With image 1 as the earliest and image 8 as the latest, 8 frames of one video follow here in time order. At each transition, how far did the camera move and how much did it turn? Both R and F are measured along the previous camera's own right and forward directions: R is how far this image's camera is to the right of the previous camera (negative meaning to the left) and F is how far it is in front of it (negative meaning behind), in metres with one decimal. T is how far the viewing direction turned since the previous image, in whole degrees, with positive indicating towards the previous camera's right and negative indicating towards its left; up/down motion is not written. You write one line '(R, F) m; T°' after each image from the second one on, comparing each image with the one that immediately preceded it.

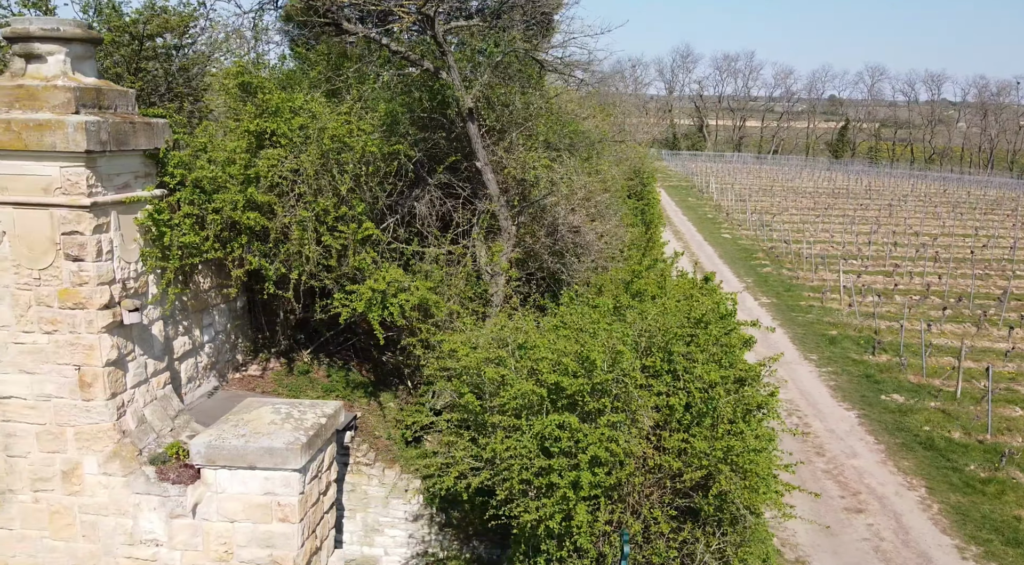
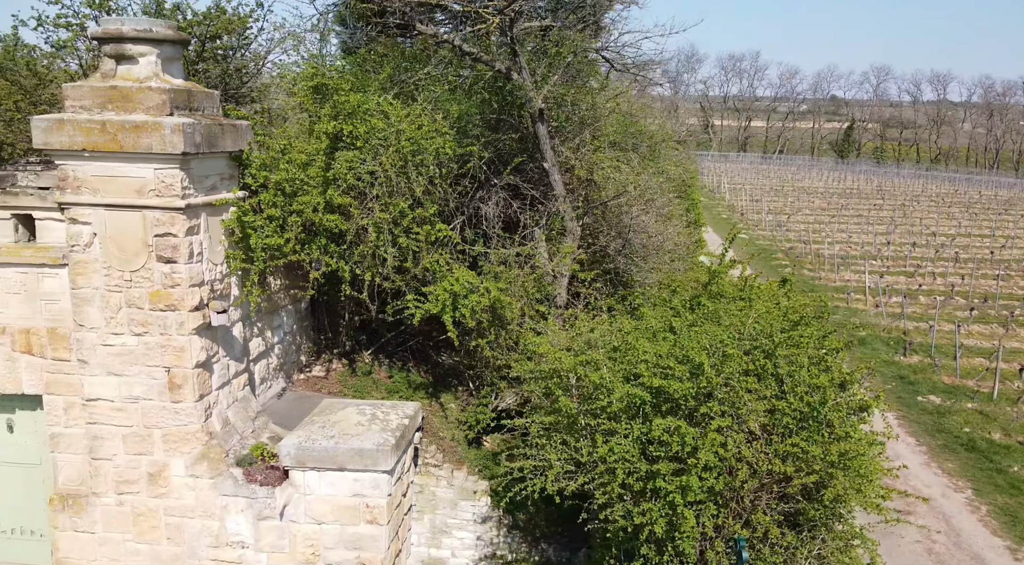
(-0.7, 0.0) m; 0°
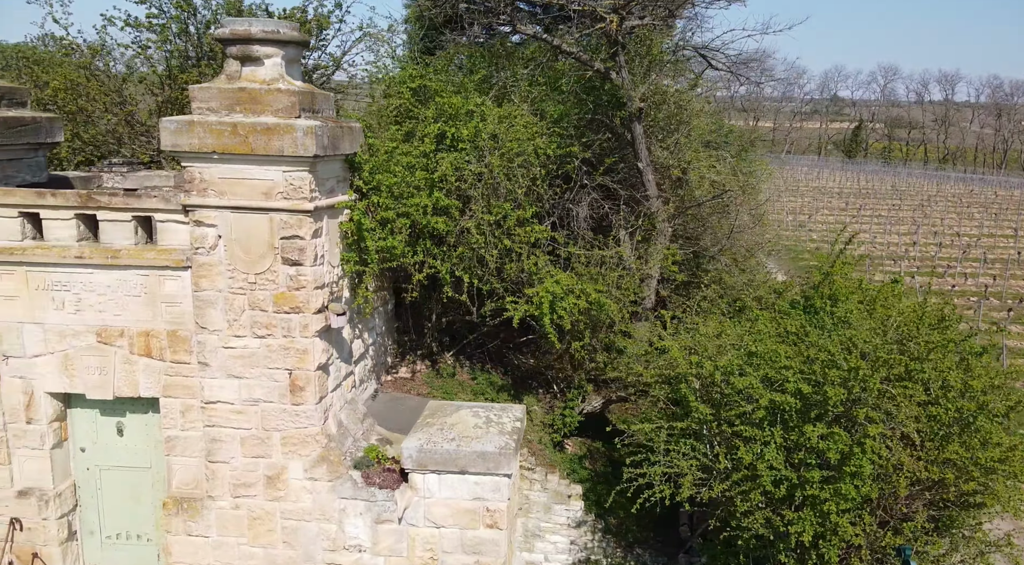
(-0.9, 0.0) m; 0°
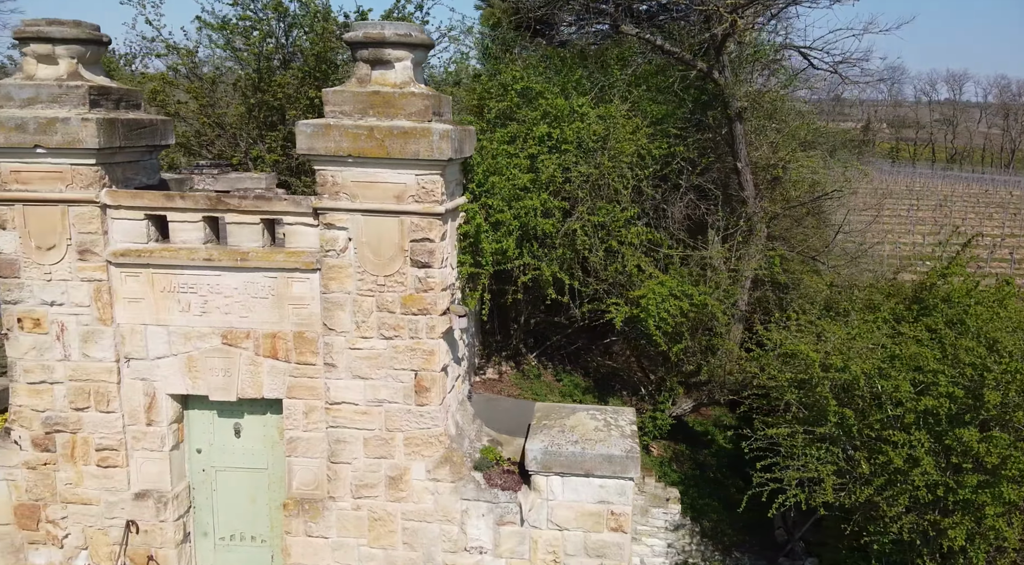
(-0.9, 0.0) m; 0°
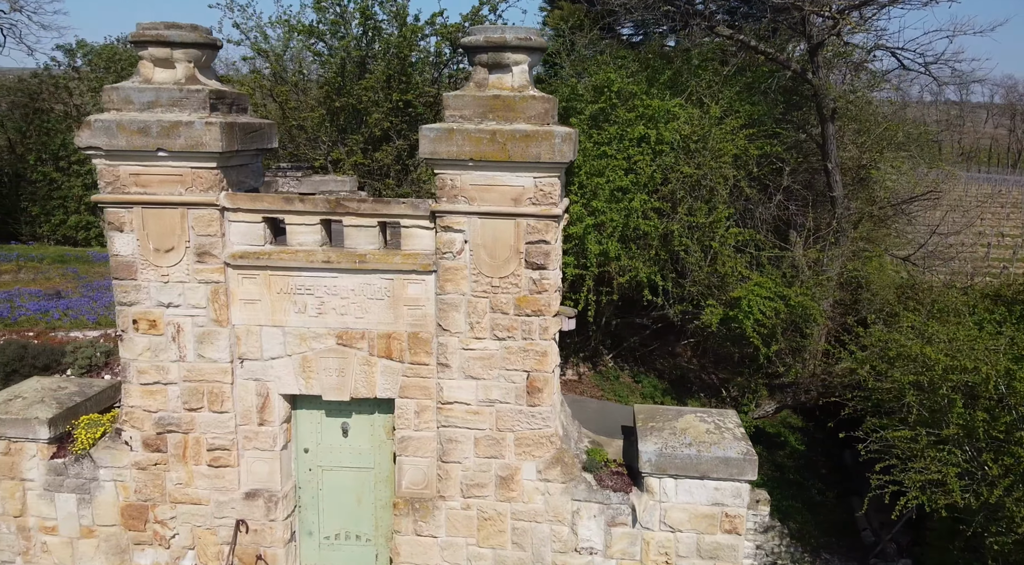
(-0.9, 0.0) m; 0°
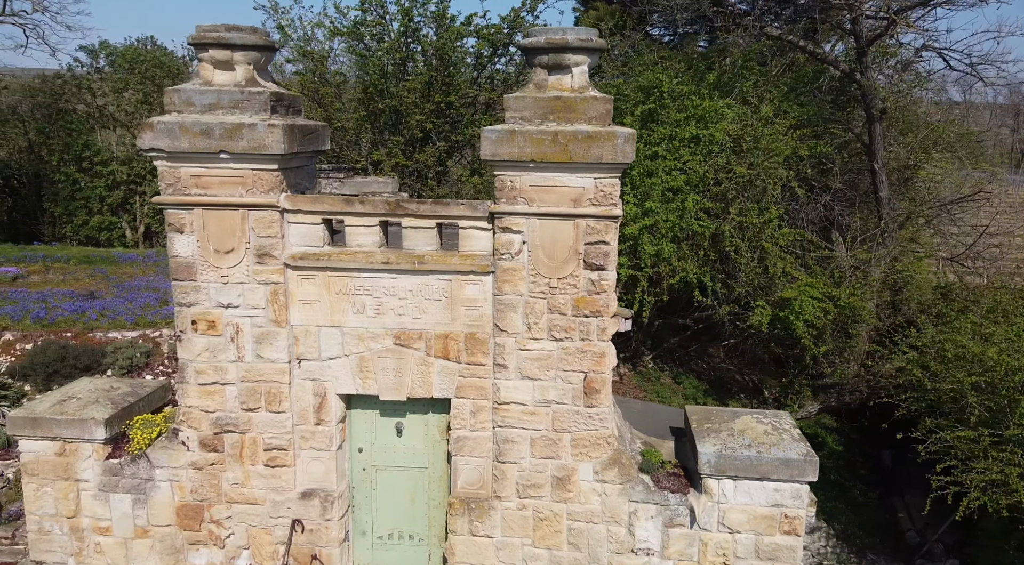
(-0.4, 0.0) m; 0°
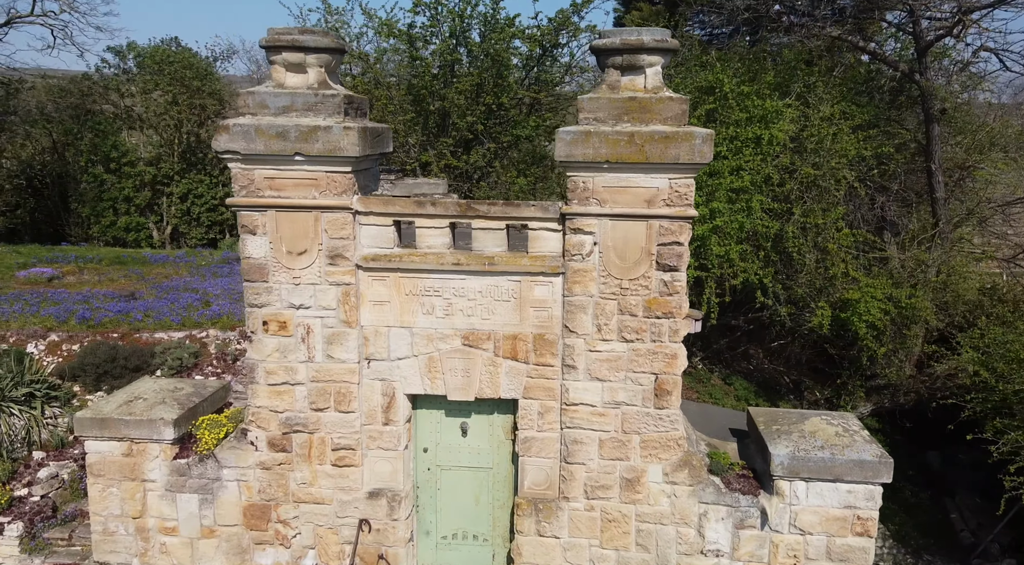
(-0.5, 0.0) m; 0°
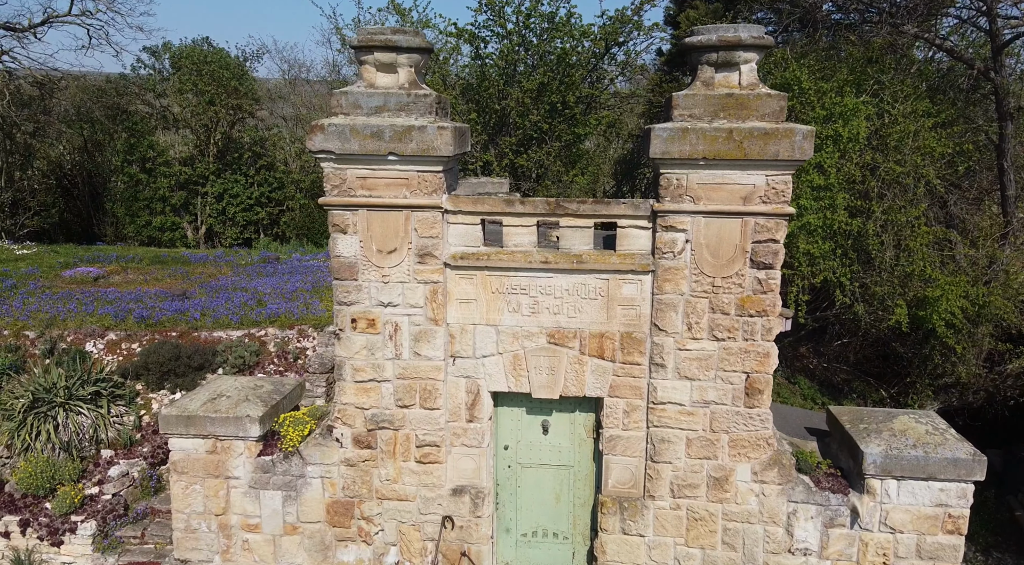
(-0.7, 0.0) m; 0°
